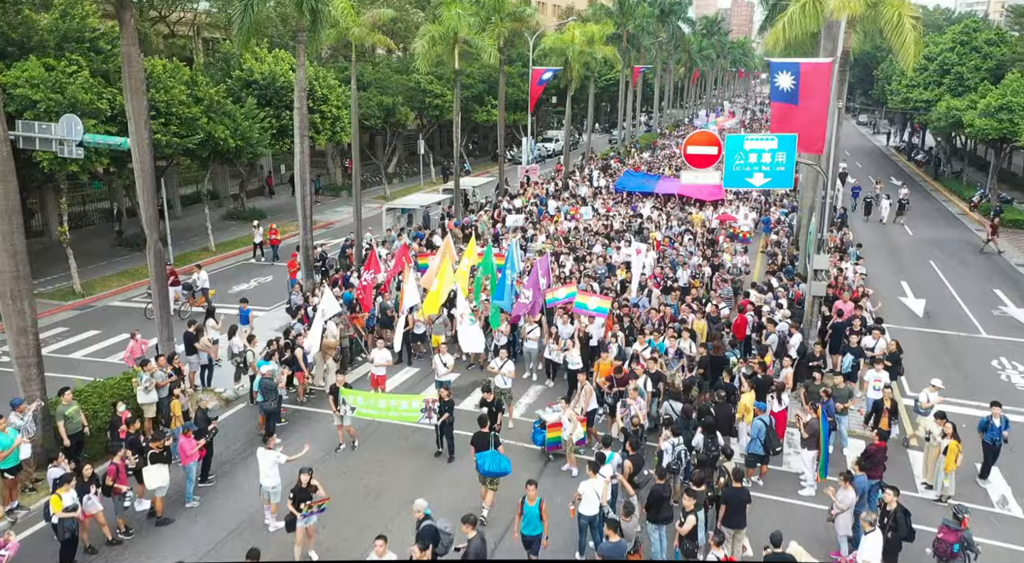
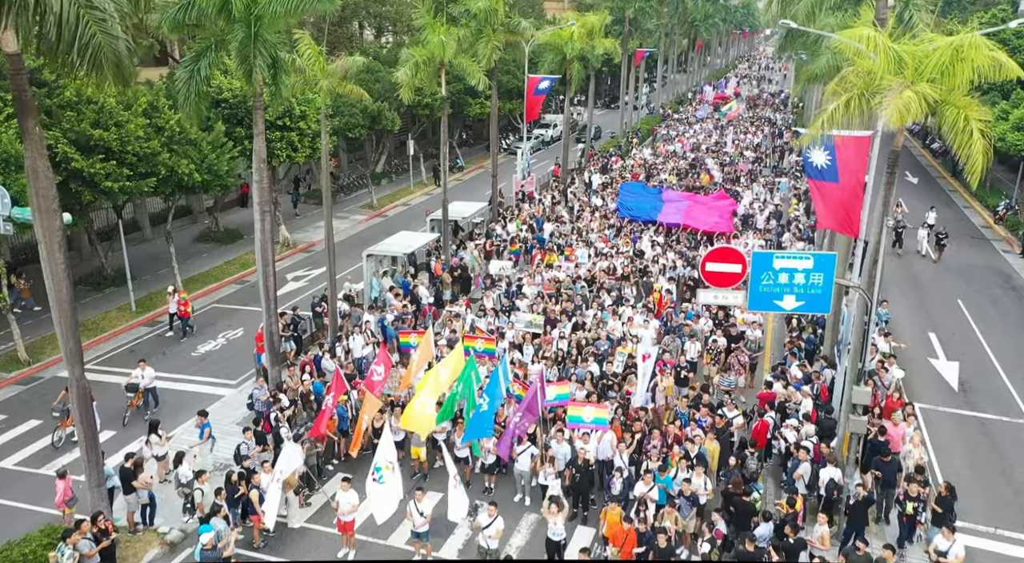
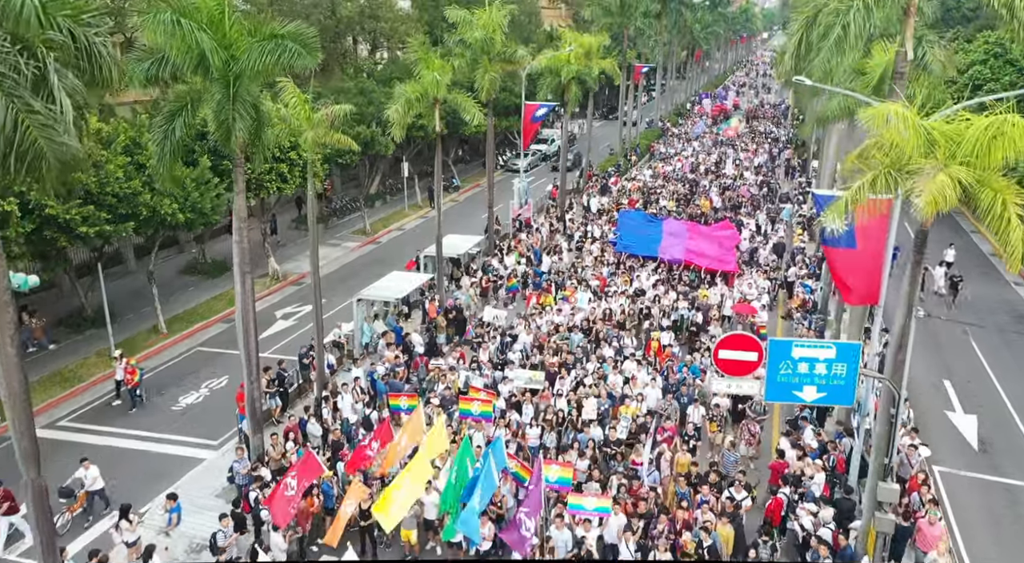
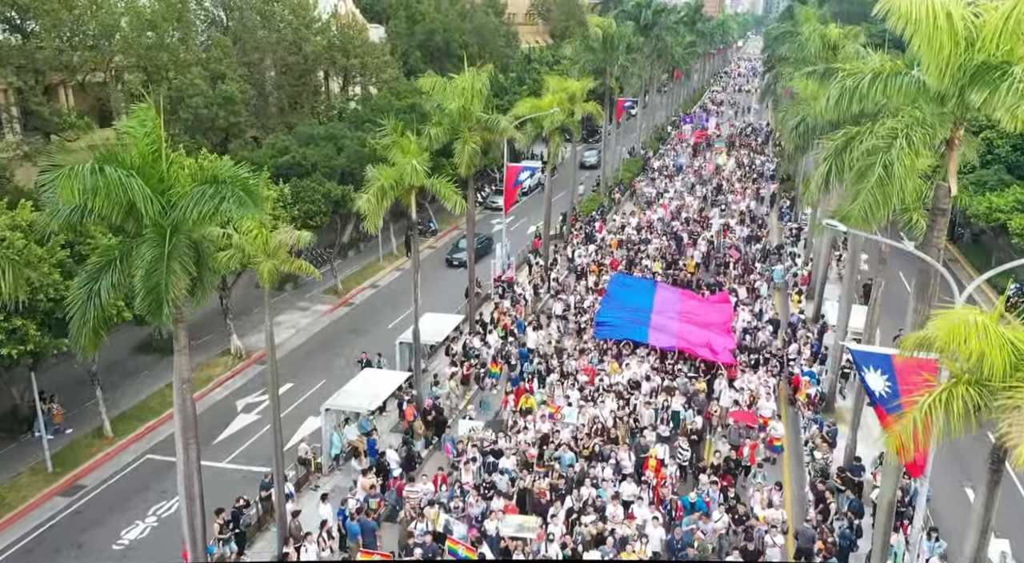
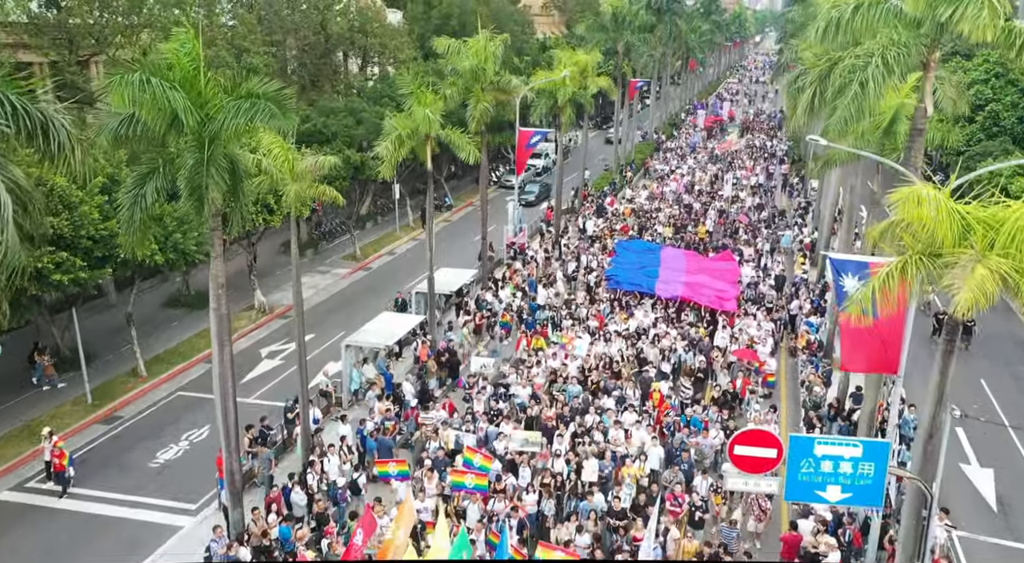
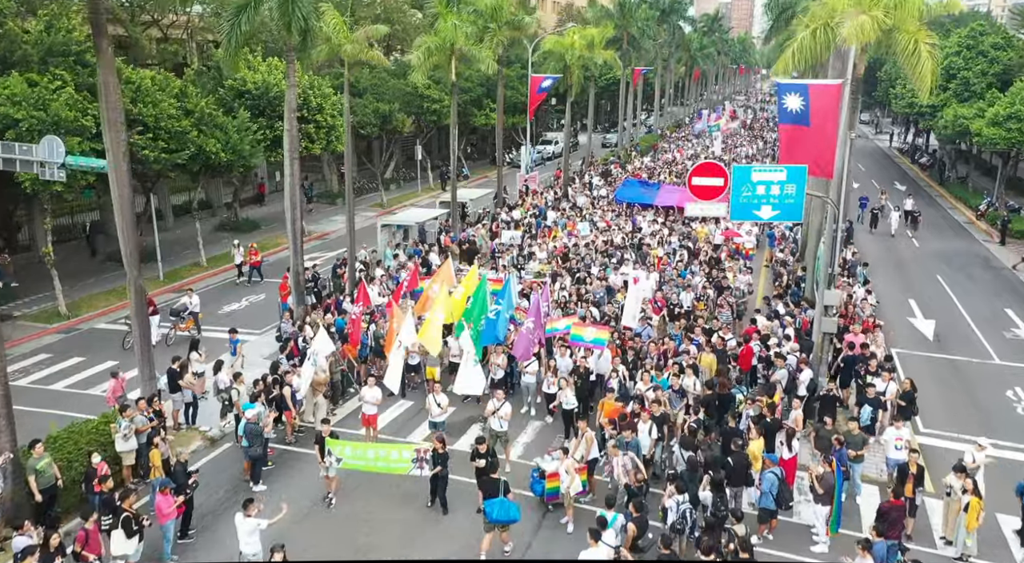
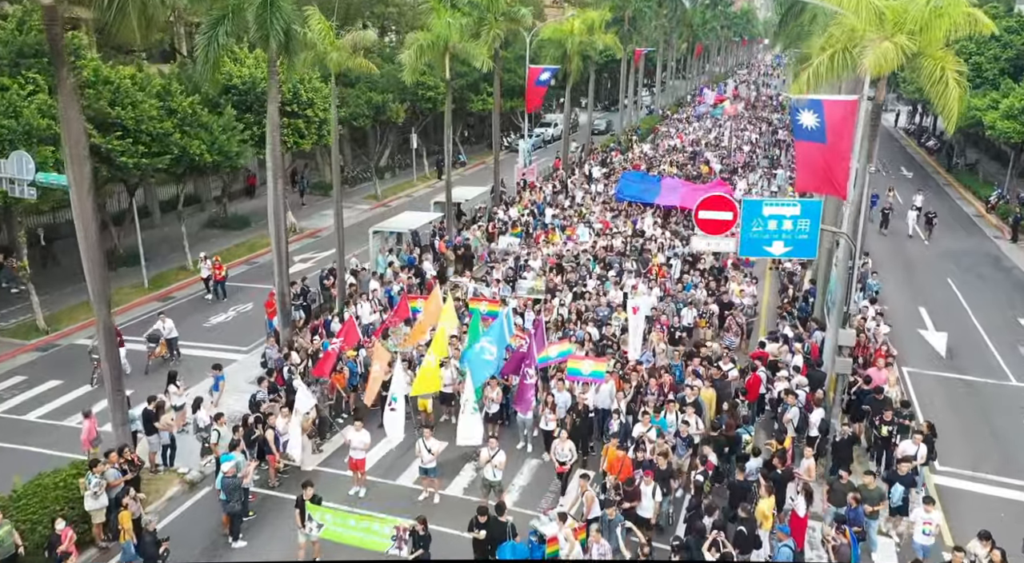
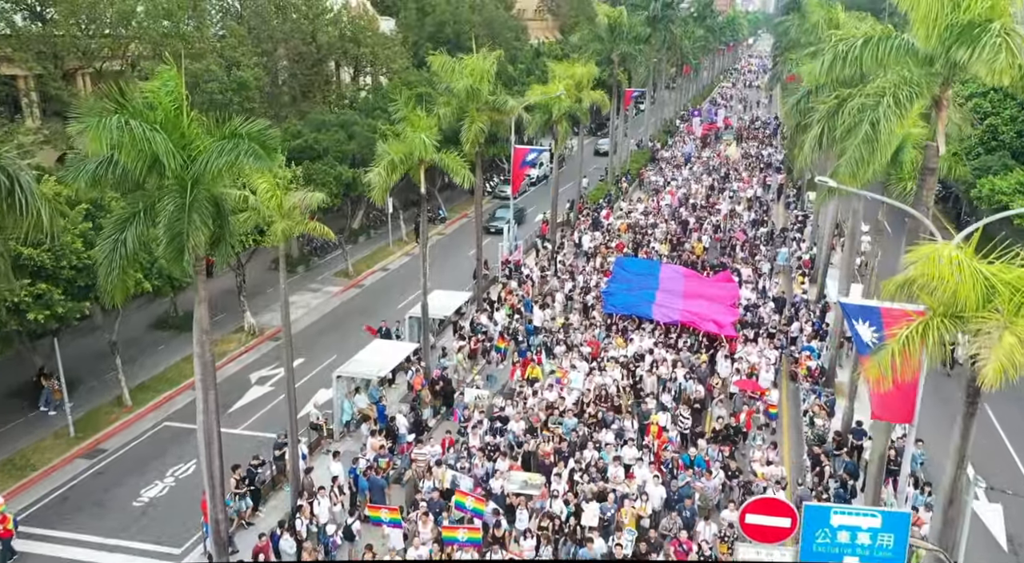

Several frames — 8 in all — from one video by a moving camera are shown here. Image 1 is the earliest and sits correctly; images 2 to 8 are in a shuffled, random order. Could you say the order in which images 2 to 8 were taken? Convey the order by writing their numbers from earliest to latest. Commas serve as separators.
6, 7, 2, 3, 5, 8, 4
